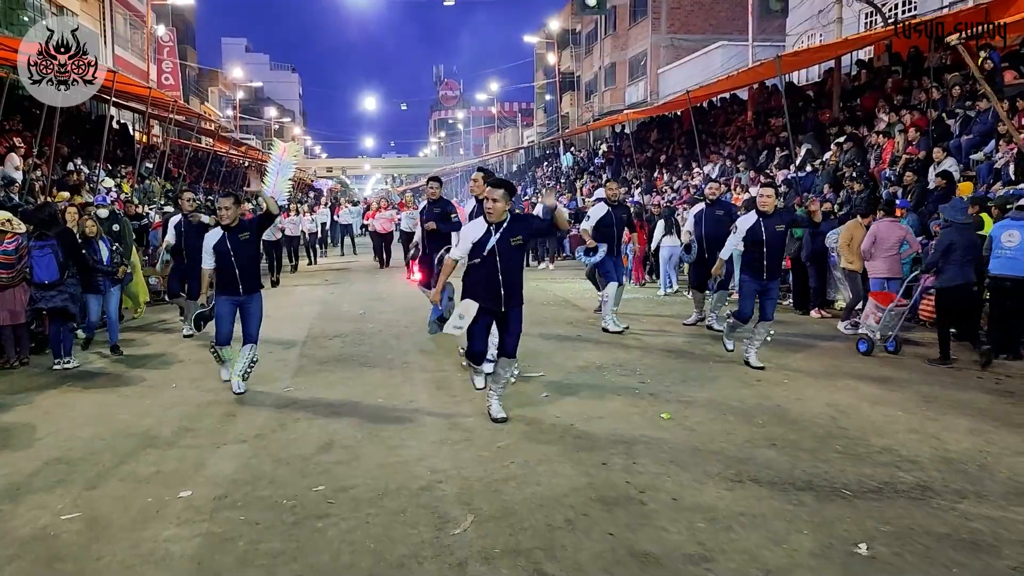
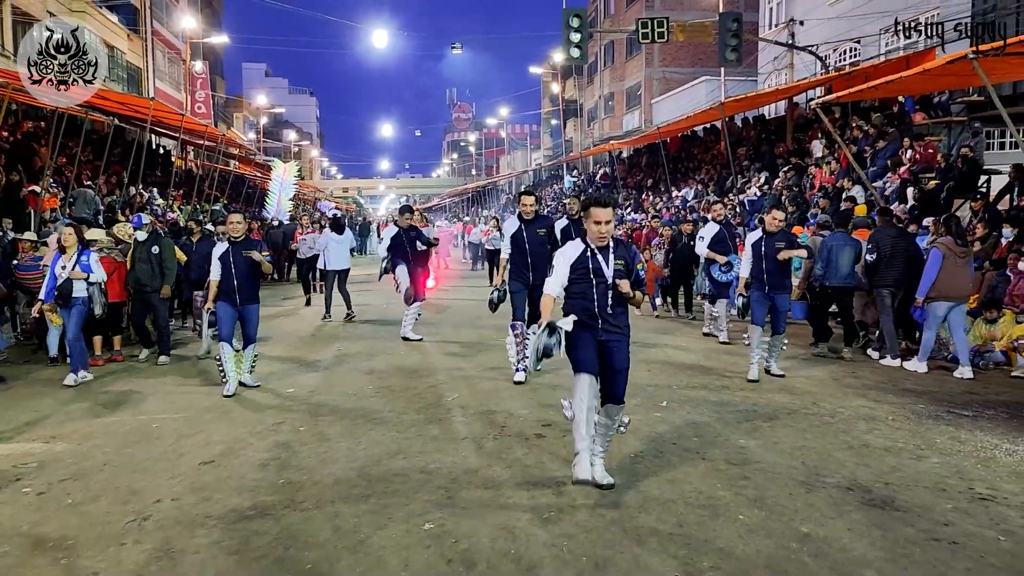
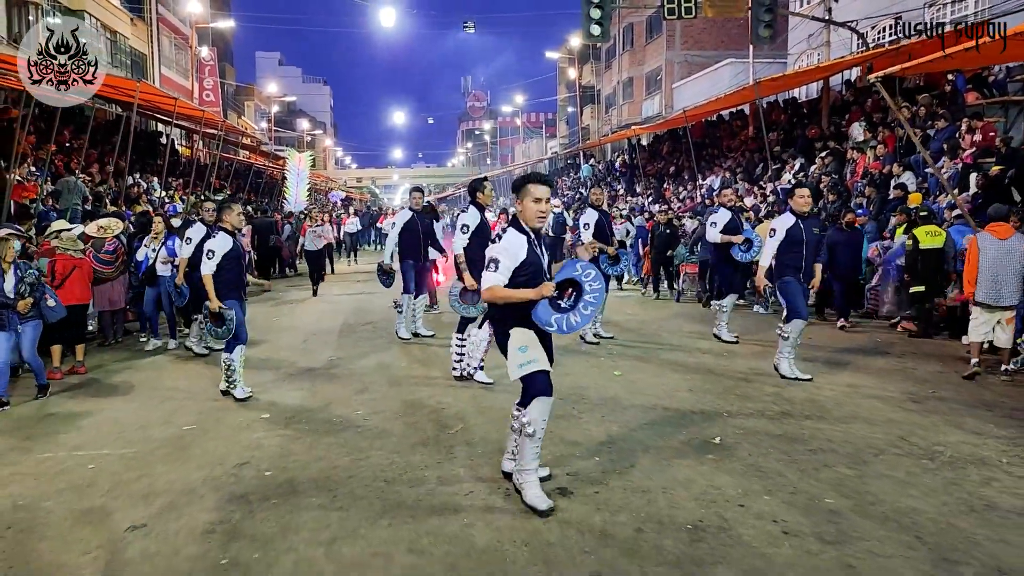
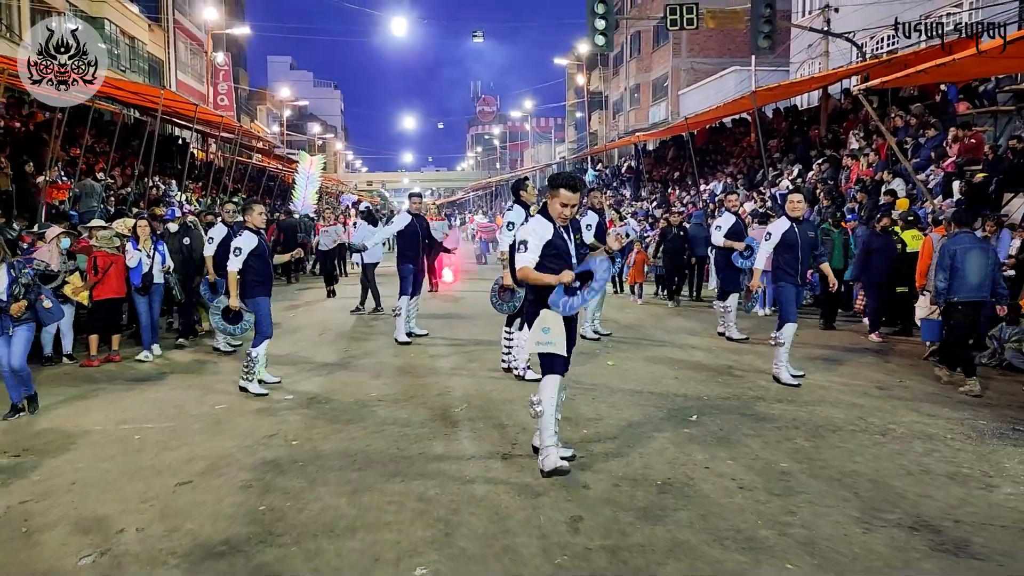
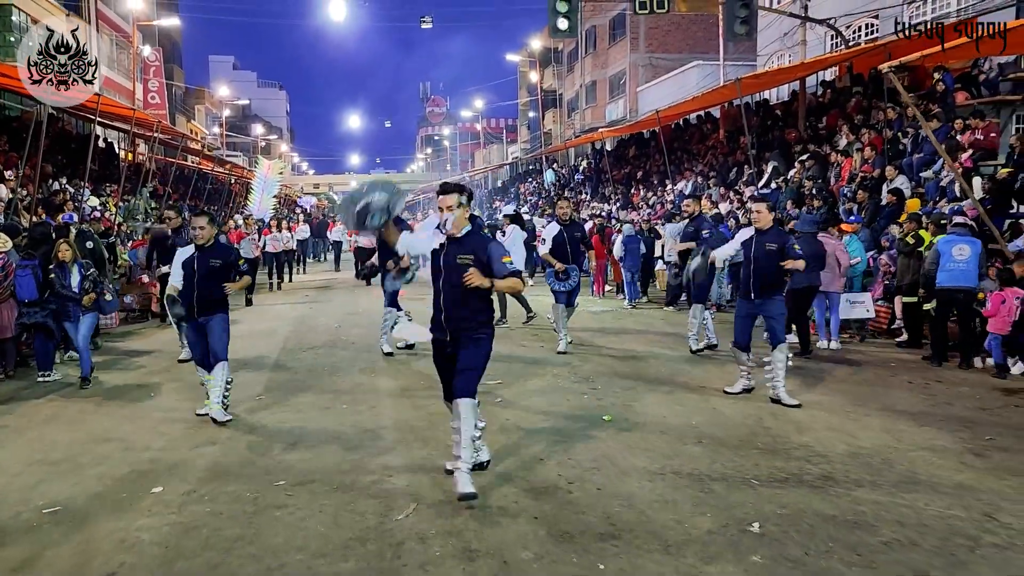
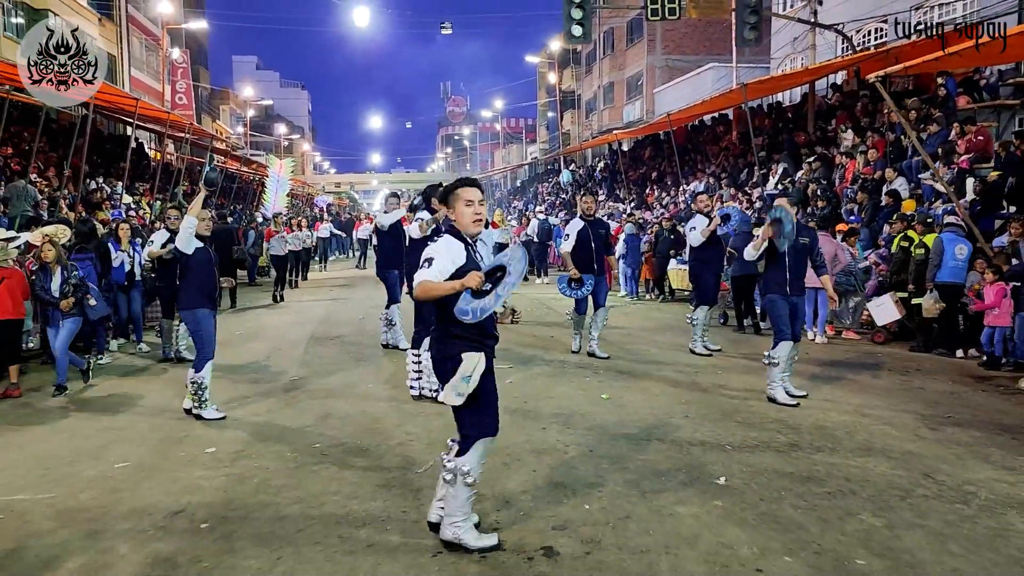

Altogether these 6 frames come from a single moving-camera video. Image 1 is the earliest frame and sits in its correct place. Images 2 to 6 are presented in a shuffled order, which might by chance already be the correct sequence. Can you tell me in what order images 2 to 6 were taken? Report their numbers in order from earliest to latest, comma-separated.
5, 6, 3, 4, 2
